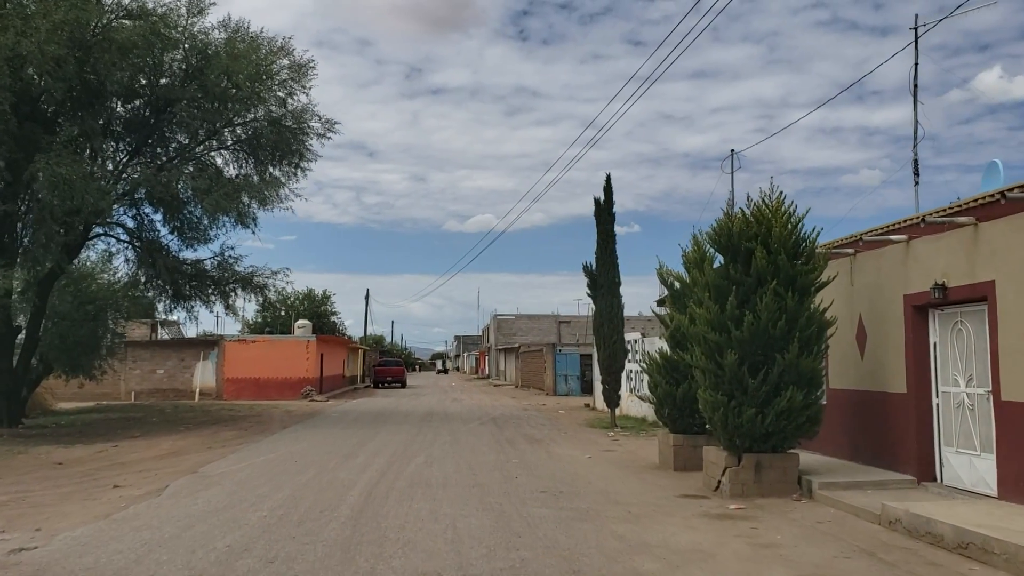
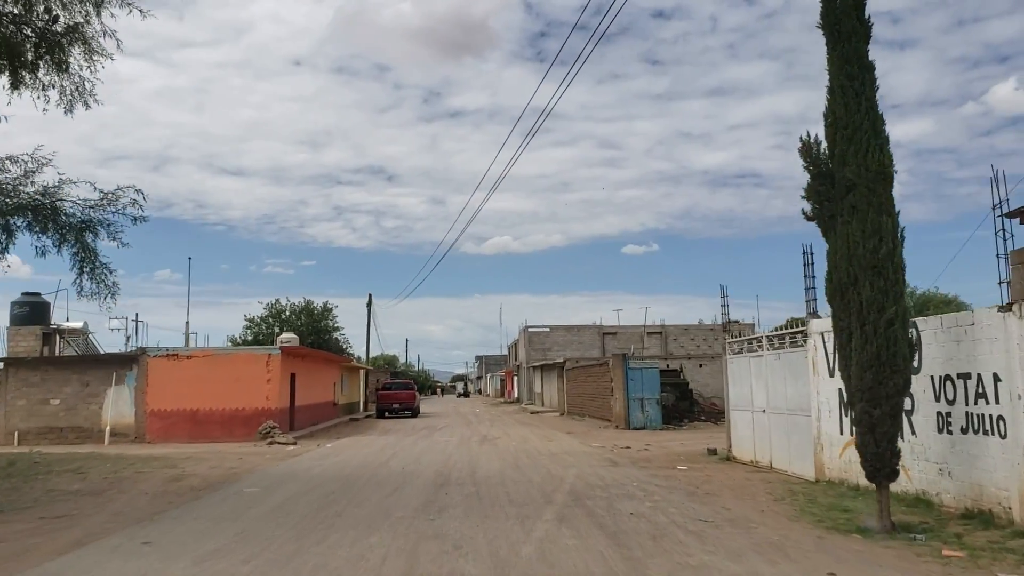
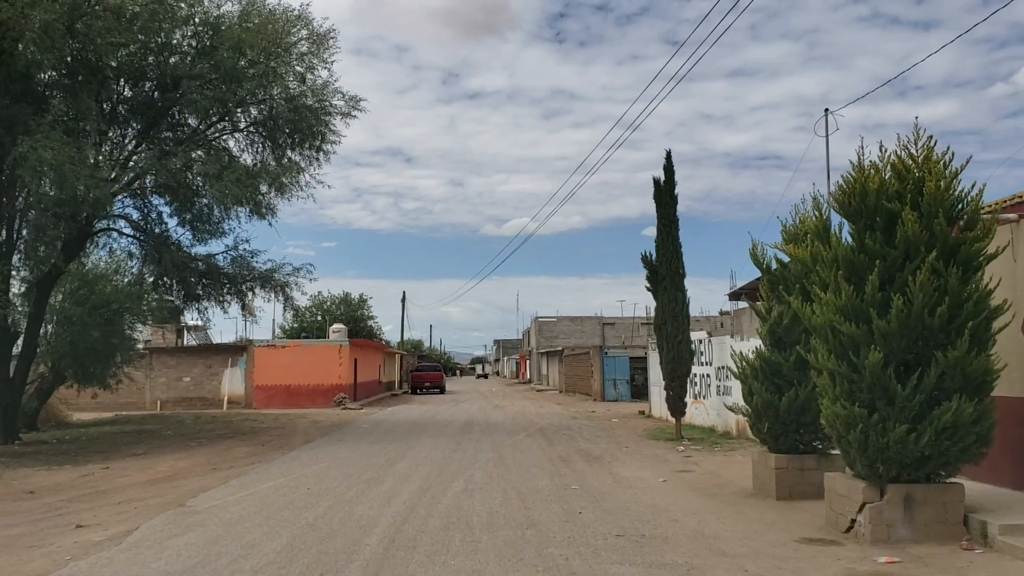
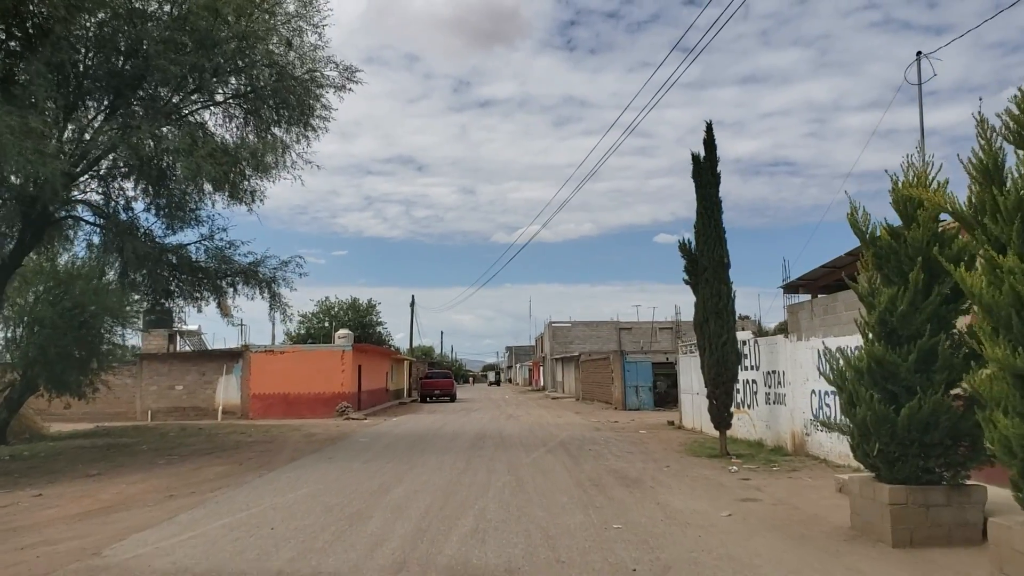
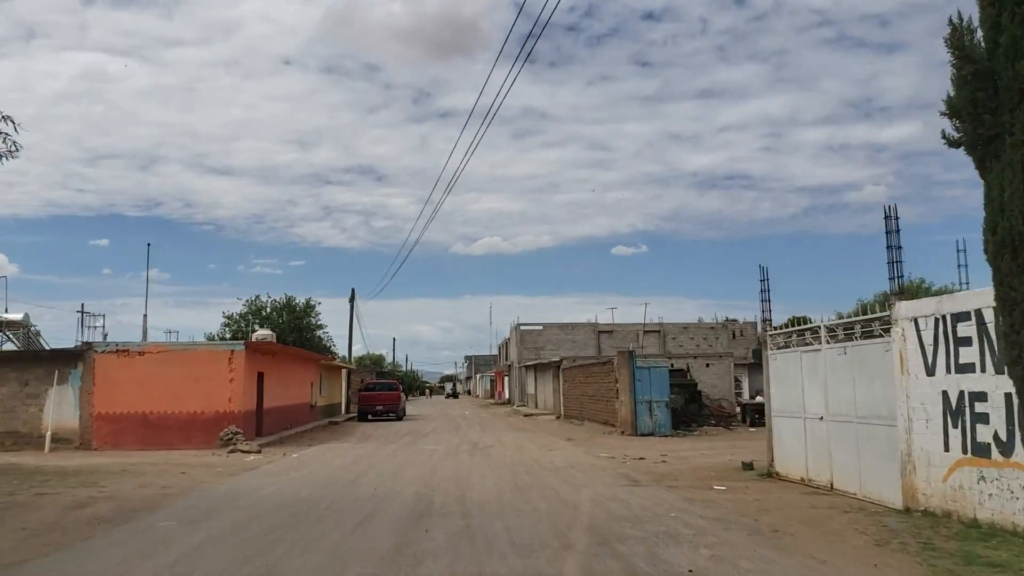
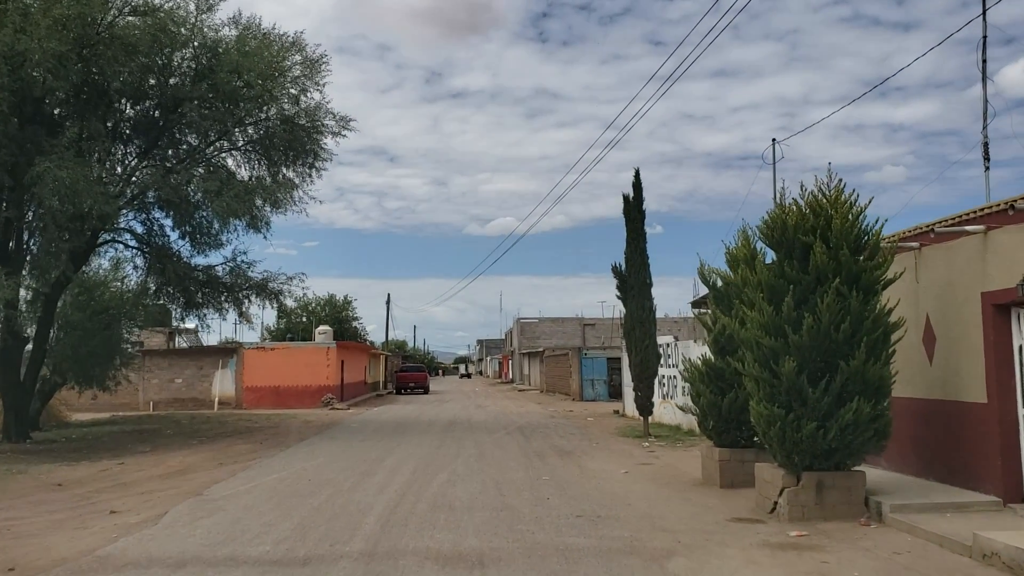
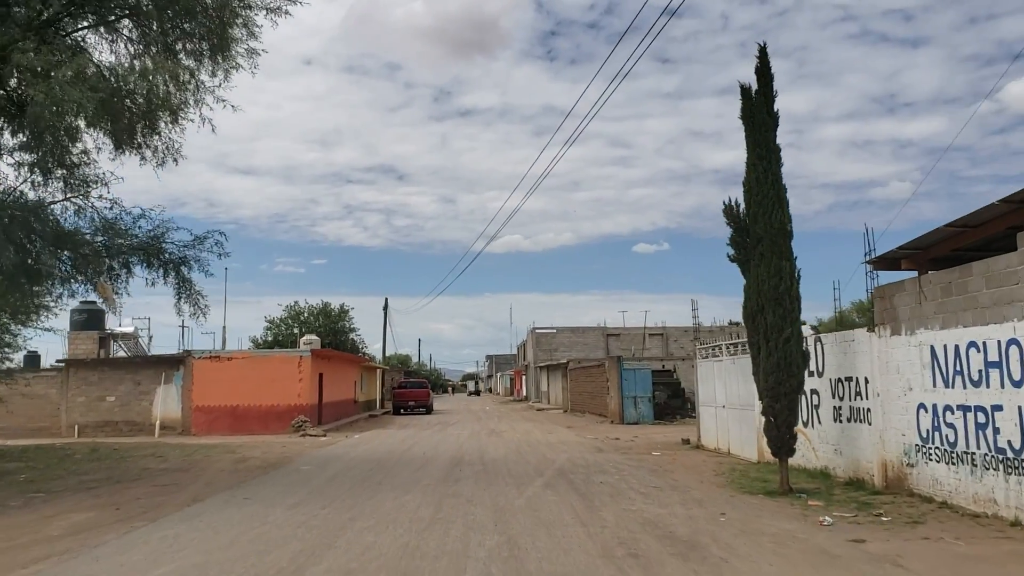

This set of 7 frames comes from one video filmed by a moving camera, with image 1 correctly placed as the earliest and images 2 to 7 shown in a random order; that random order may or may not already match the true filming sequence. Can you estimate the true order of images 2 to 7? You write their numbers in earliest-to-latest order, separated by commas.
6, 3, 4, 7, 2, 5
